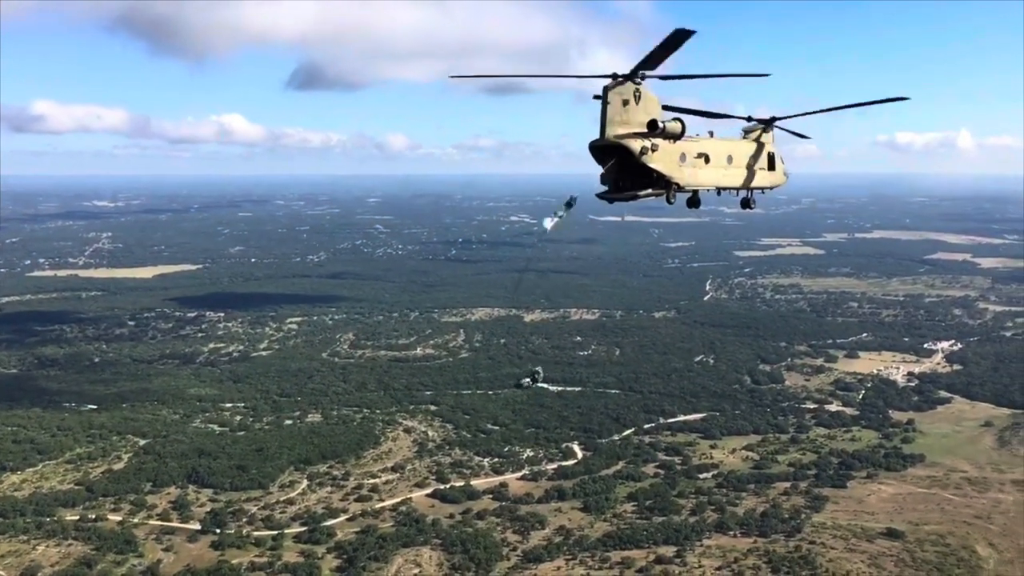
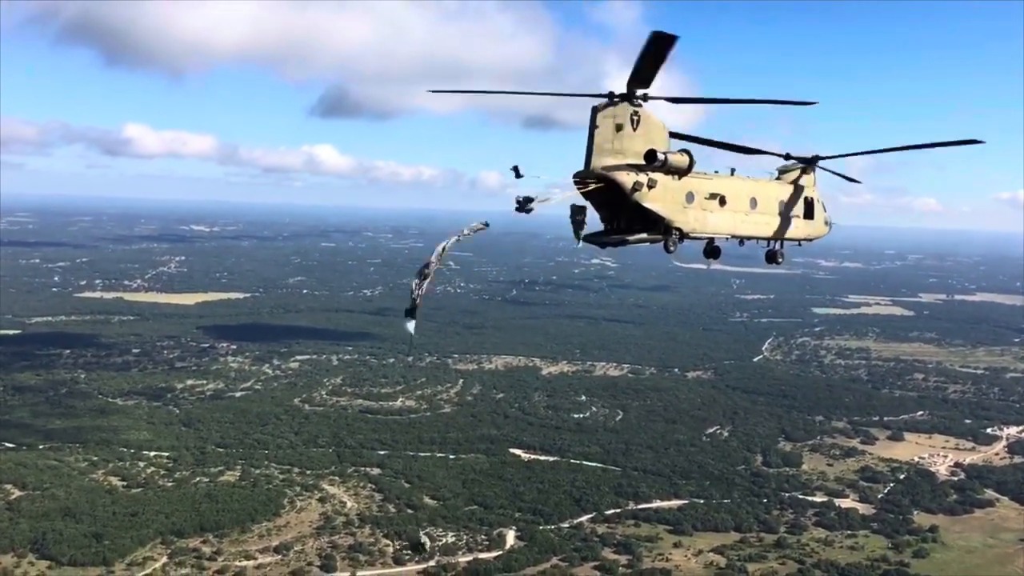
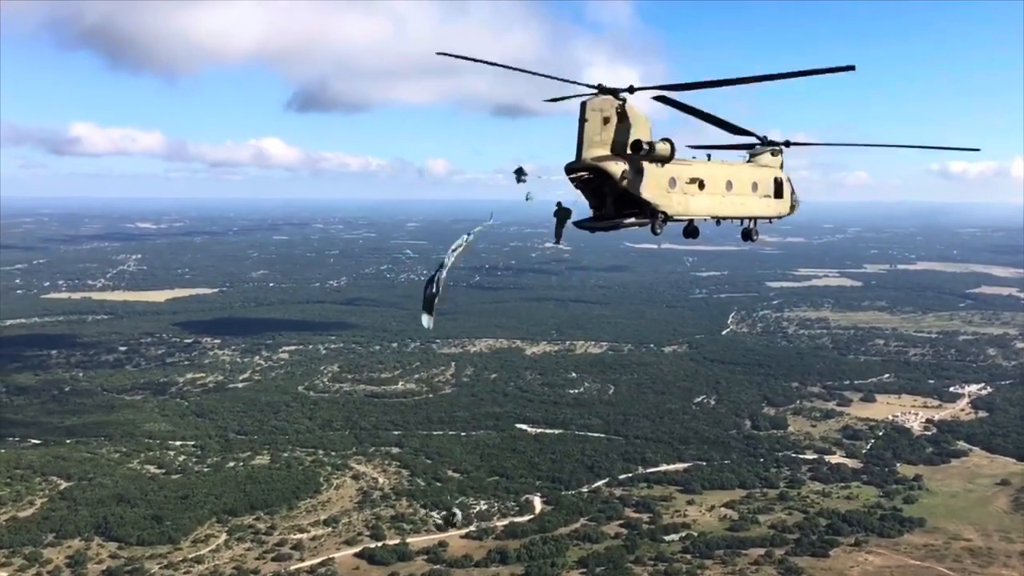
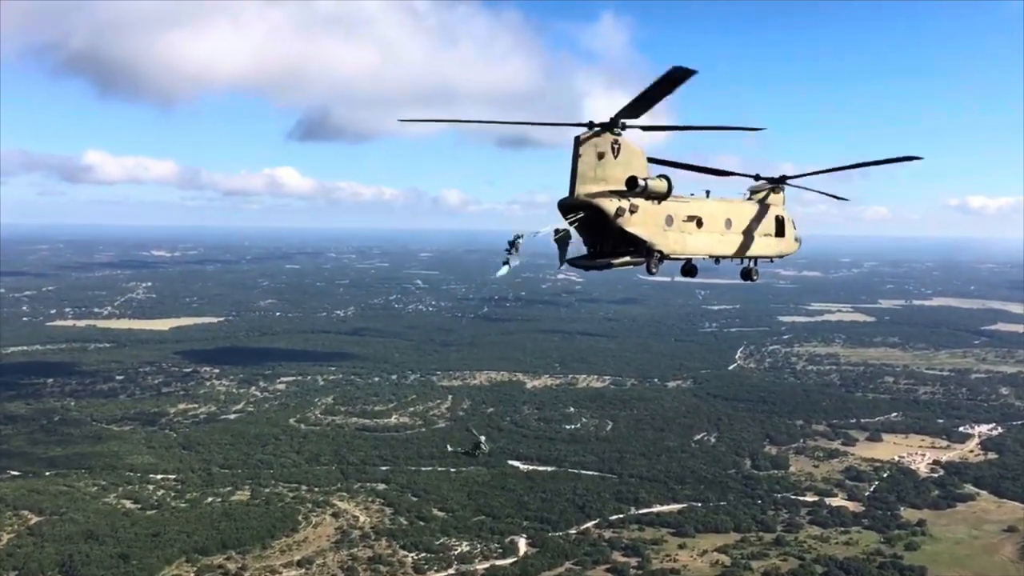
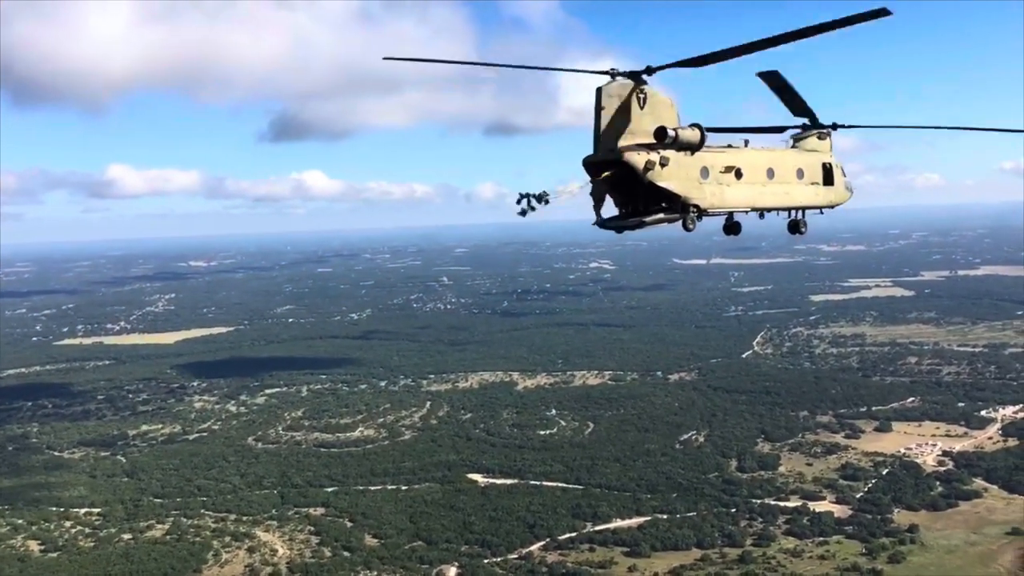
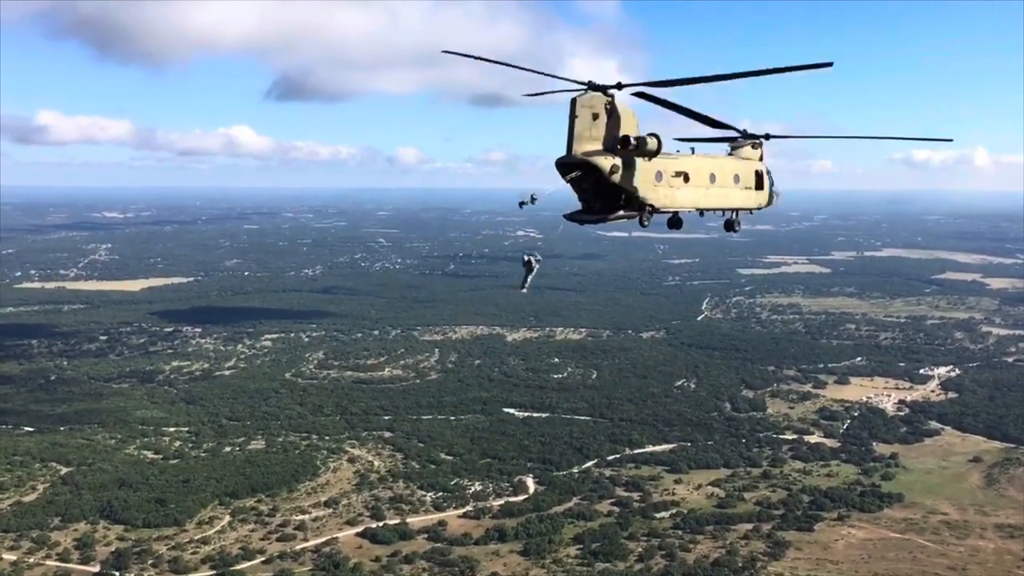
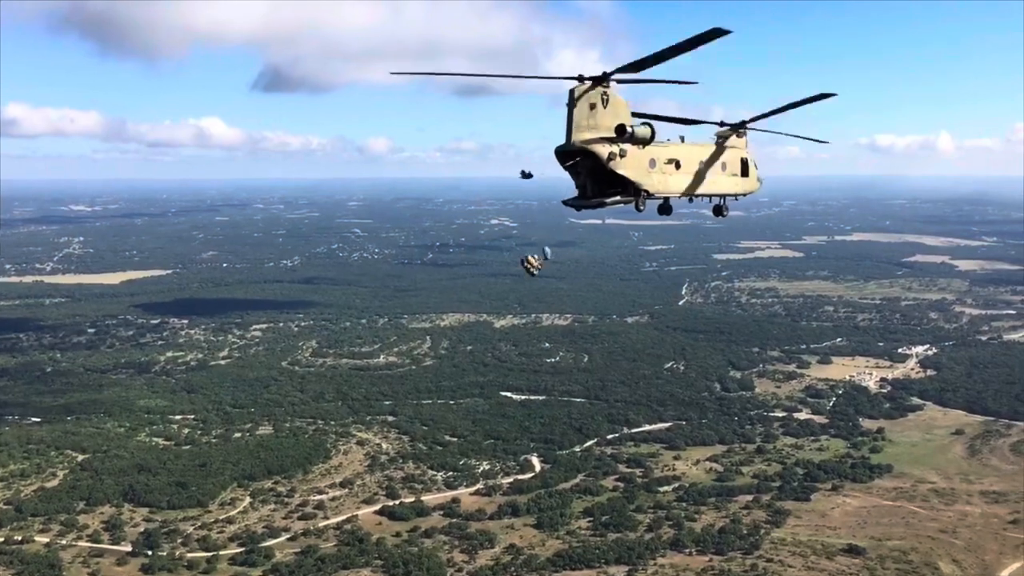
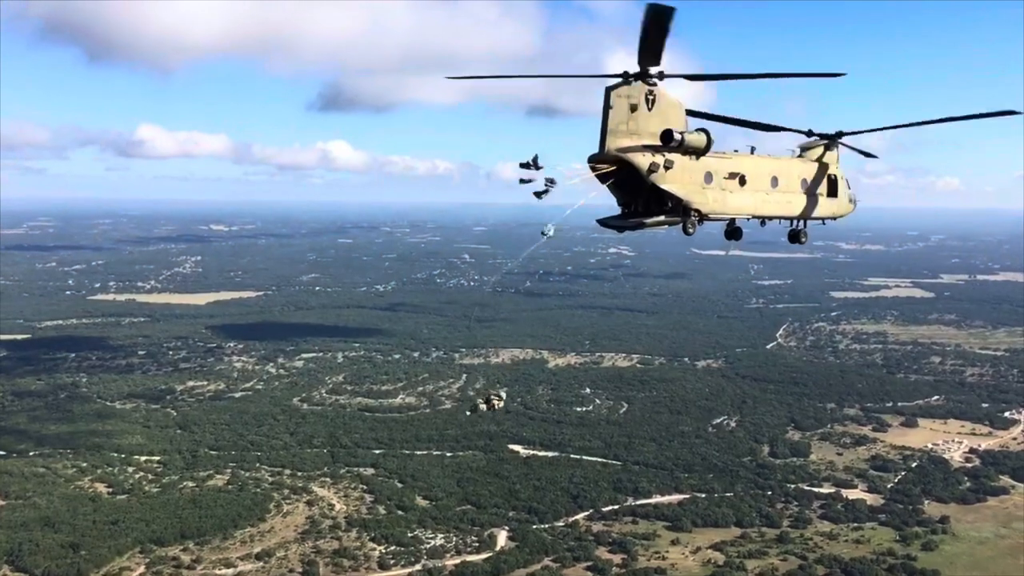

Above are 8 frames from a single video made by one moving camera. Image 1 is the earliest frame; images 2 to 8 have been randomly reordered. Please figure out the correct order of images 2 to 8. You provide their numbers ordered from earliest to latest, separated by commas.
7, 6, 3, 4, 2, 8, 5
